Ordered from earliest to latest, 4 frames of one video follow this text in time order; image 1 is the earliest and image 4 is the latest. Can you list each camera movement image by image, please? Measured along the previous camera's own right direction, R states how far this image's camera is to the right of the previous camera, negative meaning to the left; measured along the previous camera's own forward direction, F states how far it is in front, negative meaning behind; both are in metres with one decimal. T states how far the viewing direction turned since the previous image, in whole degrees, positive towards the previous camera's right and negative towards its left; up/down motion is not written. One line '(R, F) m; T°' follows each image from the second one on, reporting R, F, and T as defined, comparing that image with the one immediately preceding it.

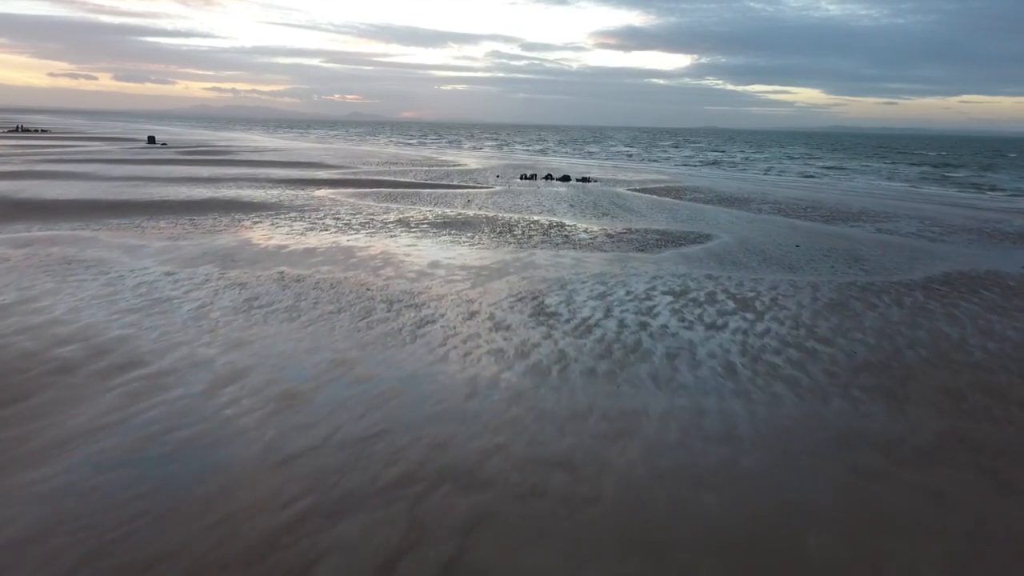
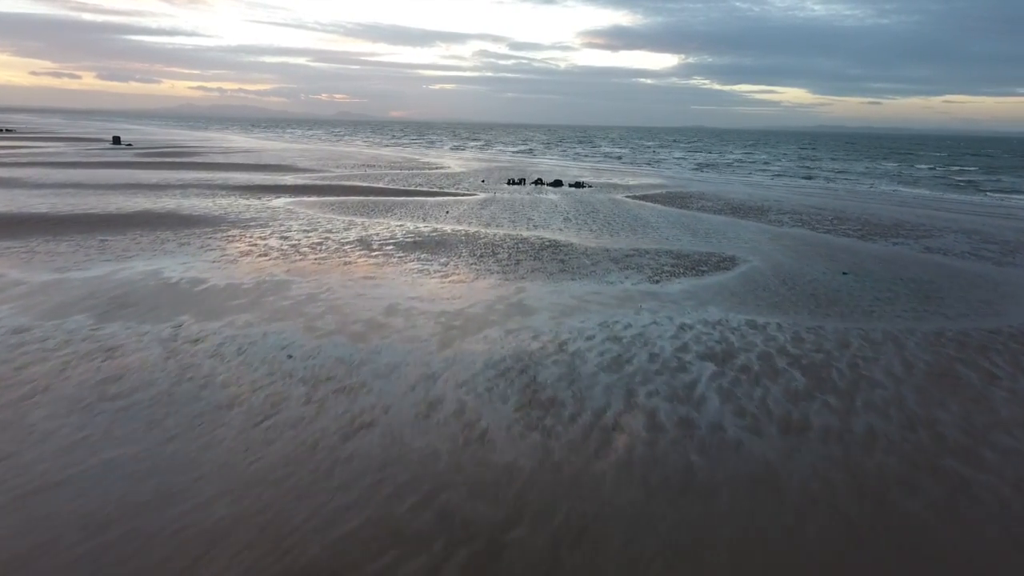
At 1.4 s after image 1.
(+0.1, +2.8) m; +1°
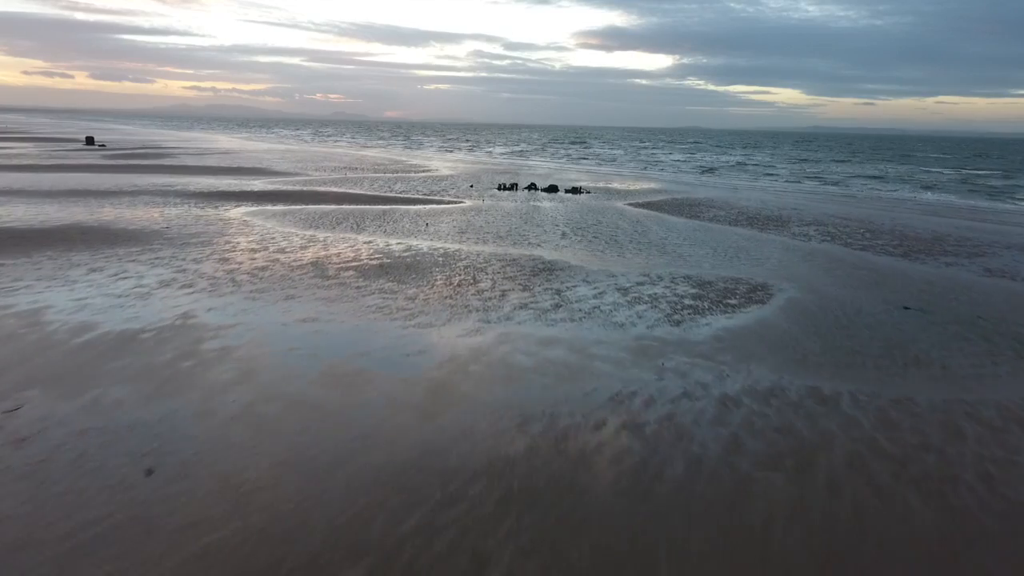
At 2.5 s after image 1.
(+0.2, +2.3) m; 0°
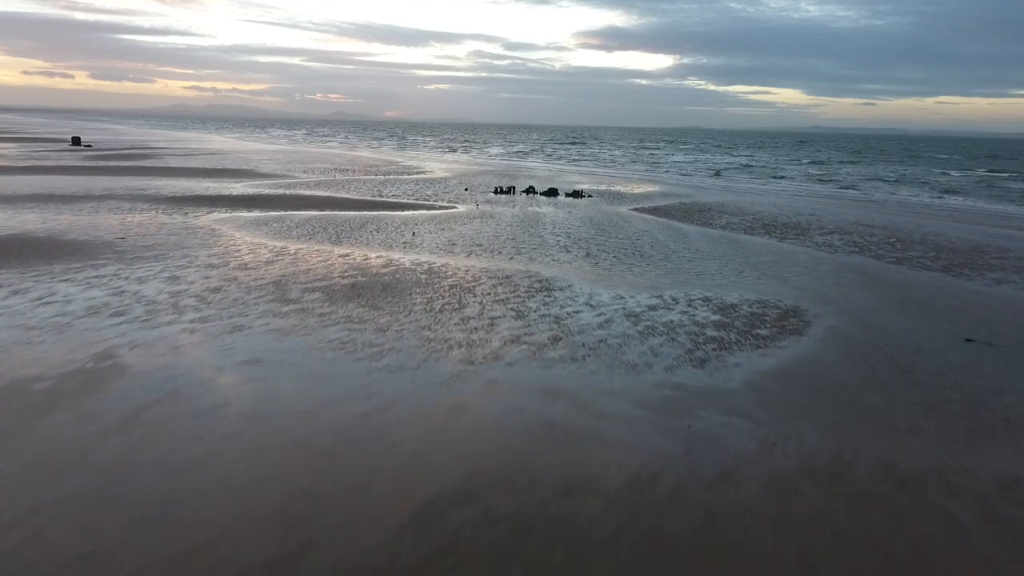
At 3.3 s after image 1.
(+0.1, +1.5) m; 0°
